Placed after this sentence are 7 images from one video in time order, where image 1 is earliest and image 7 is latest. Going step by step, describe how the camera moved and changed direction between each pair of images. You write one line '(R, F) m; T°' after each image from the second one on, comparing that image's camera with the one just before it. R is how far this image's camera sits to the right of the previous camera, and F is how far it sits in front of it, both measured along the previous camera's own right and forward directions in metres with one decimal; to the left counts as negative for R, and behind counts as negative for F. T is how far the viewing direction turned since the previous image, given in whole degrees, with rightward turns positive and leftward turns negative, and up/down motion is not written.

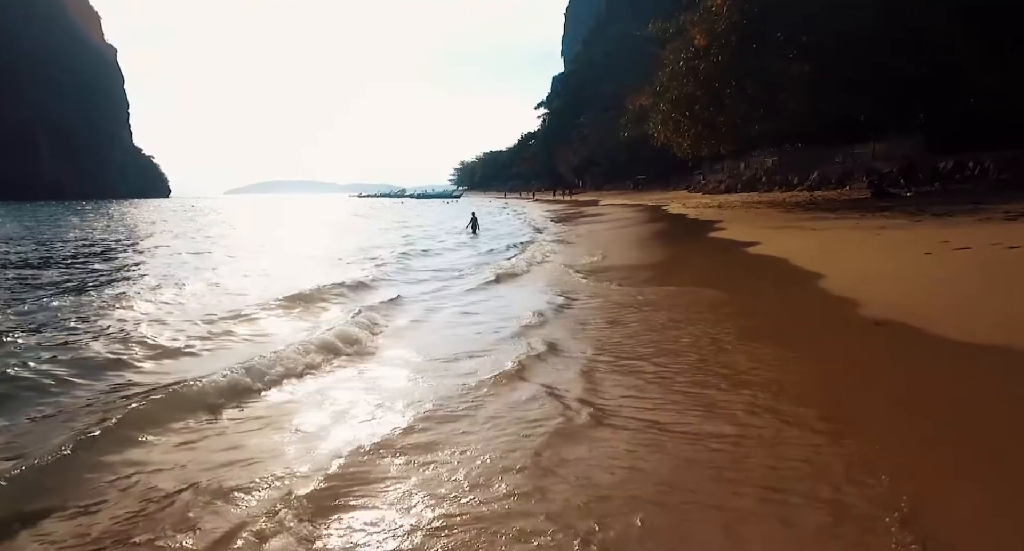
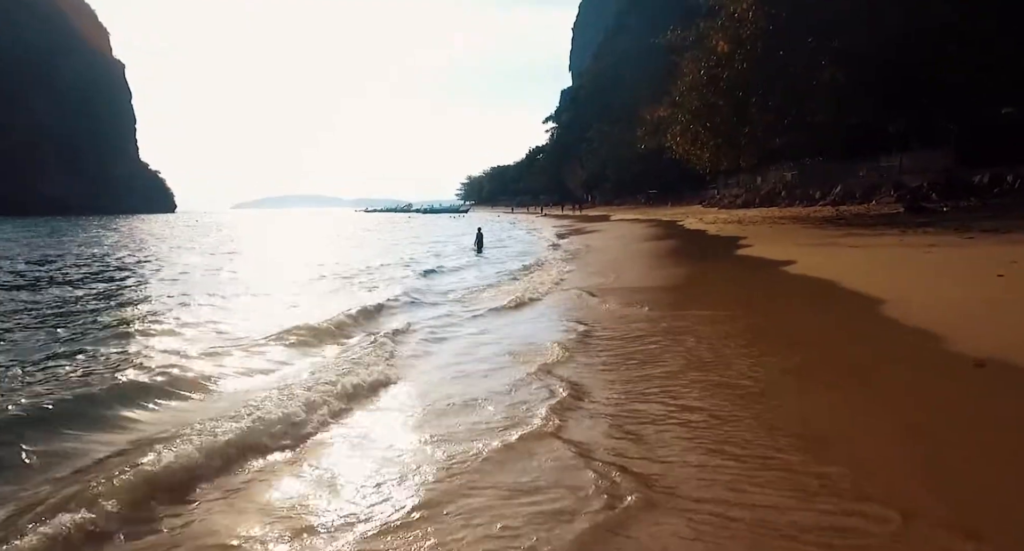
(-0.2, +1.1) m; -1°
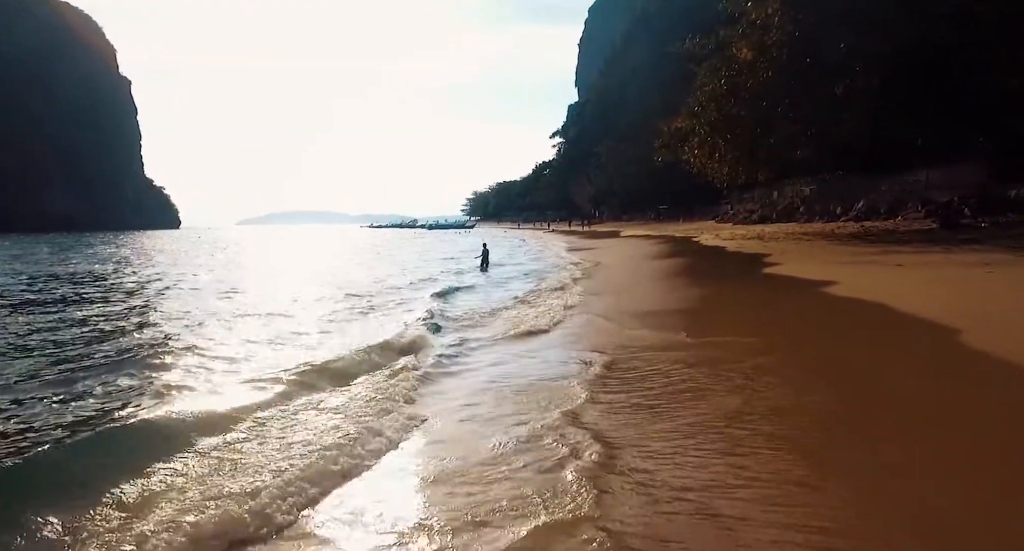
(-0.2, +1.1) m; 0°
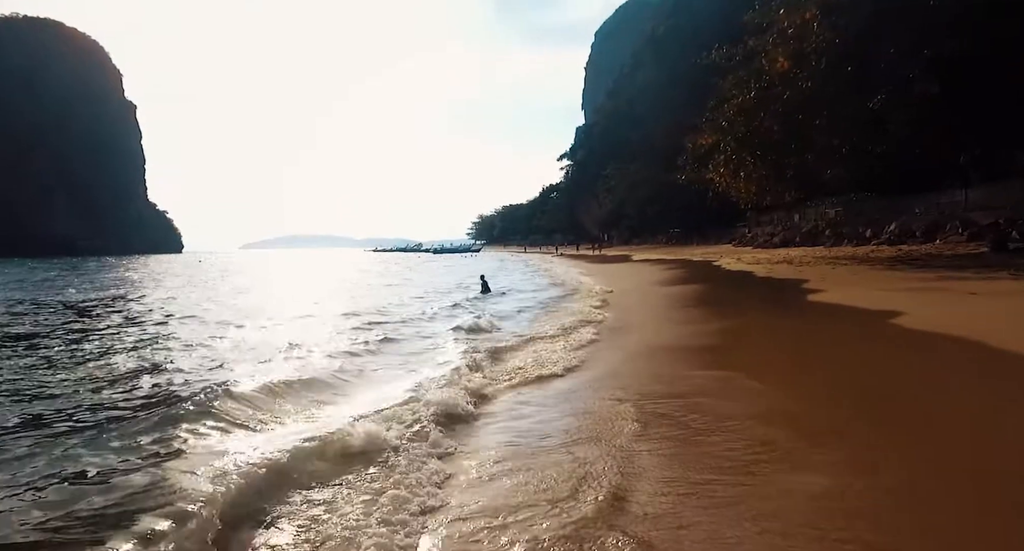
(-0.3, +1.5) m; 0°
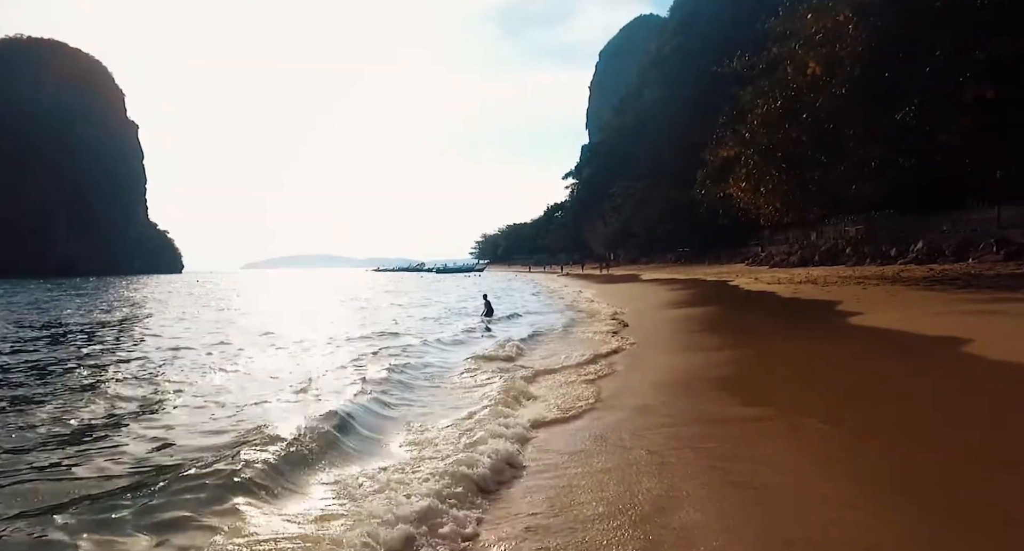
(-0.2, +1.2) m; 0°
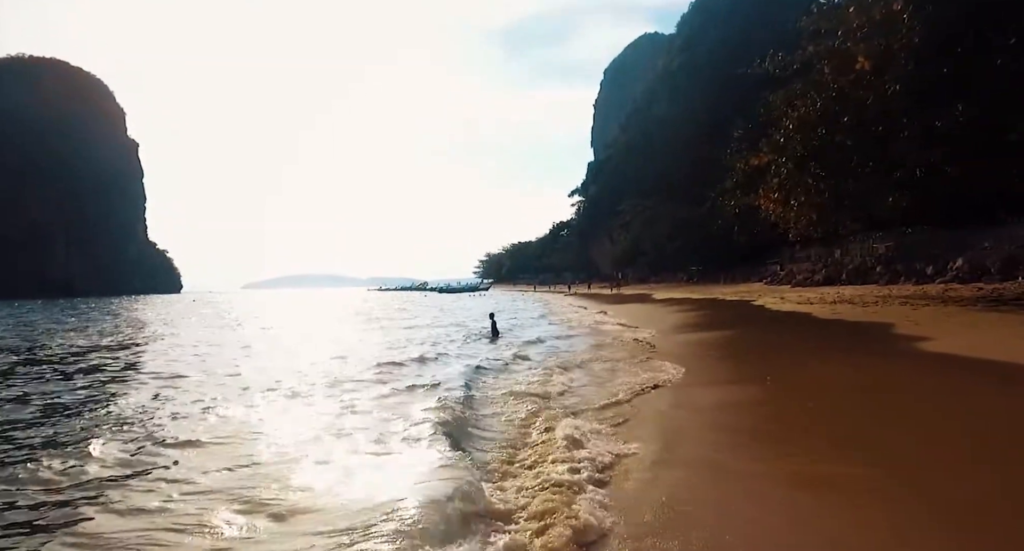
(-0.3, +1.6) m; 0°
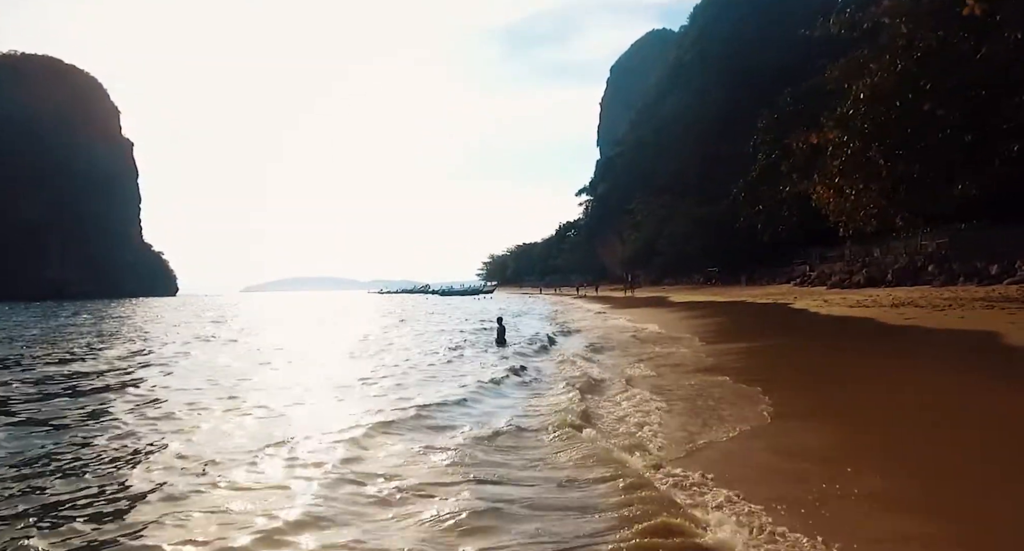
(-0.3, +2.5) m; 0°
